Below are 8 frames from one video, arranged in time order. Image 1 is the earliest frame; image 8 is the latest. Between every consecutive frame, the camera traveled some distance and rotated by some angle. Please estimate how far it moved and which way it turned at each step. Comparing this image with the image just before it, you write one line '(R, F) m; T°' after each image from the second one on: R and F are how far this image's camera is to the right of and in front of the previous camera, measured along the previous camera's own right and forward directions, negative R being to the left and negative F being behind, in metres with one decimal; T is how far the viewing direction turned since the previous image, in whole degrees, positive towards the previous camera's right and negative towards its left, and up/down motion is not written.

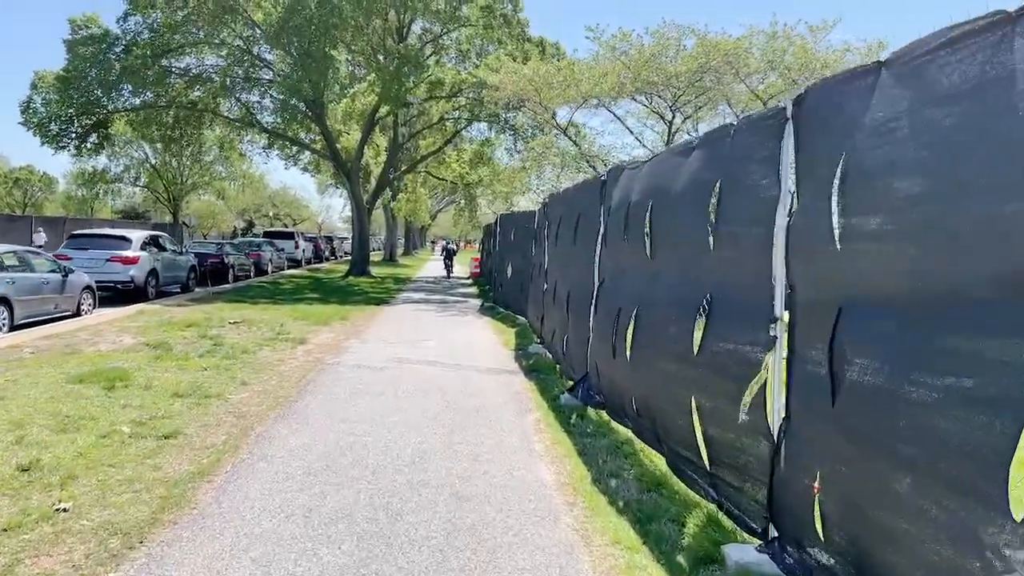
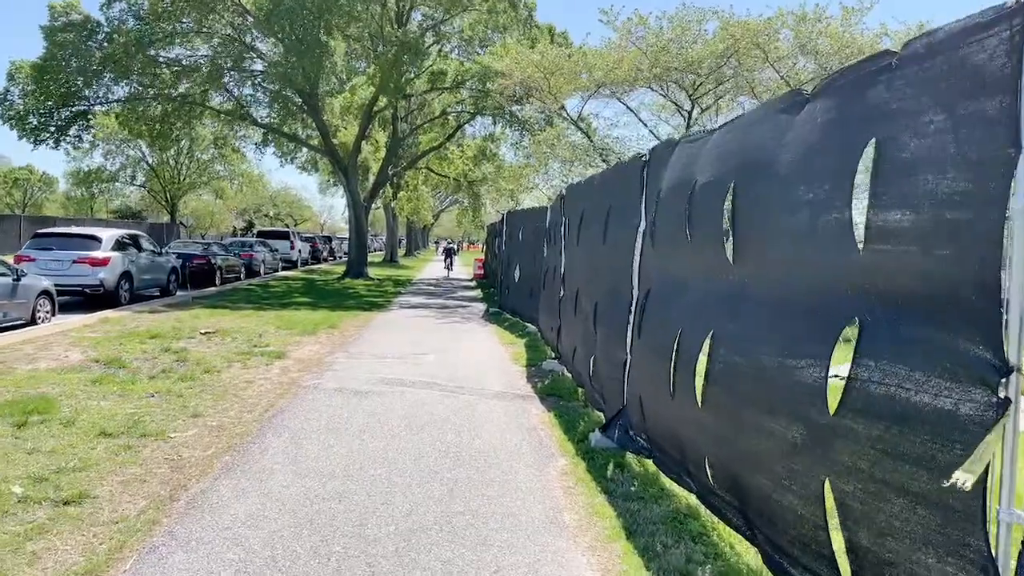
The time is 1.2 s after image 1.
(-0.1, +1.6) m; 0°
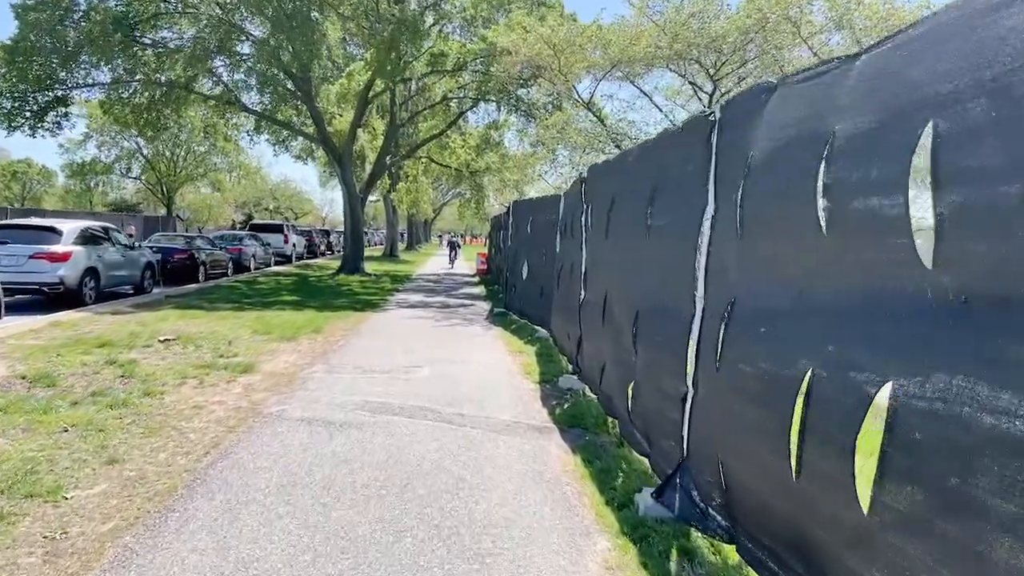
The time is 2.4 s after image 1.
(-0.1, +1.7) m; 0°
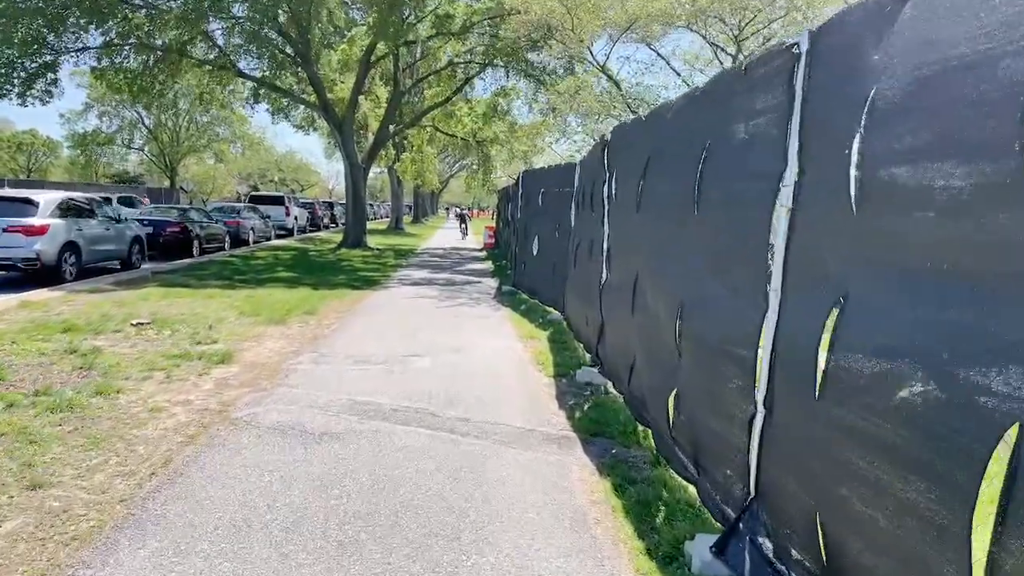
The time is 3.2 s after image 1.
(0.0, +1.0) m; -1°
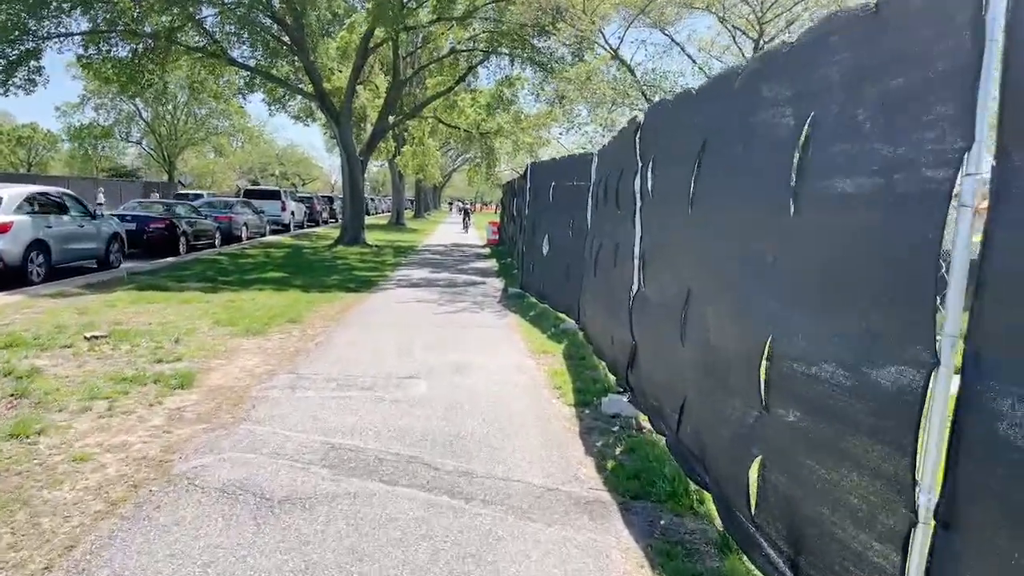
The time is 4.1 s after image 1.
(-0.1, +1.2) m; 0°
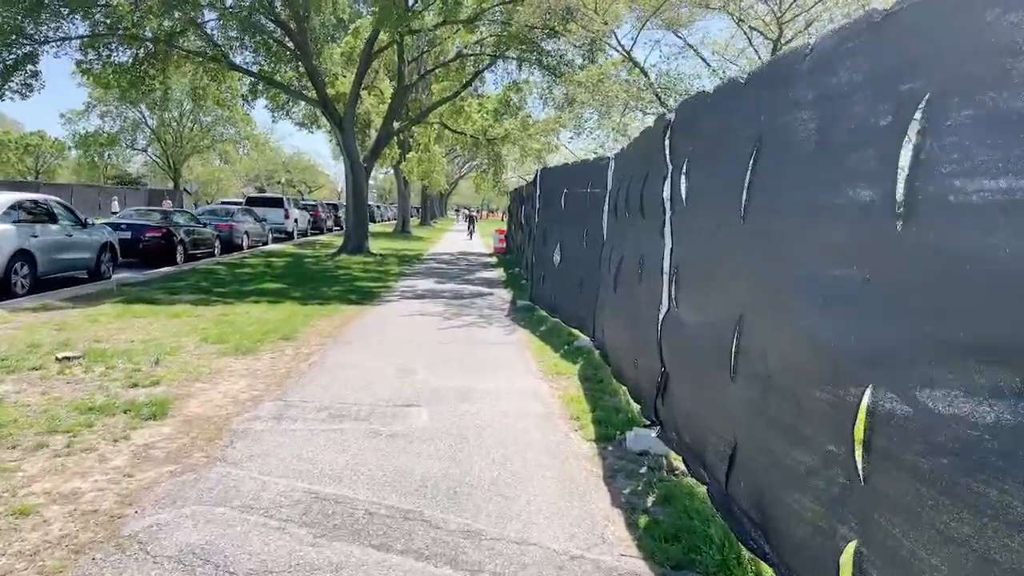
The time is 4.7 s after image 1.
(0.0, +0.7) m; 0°
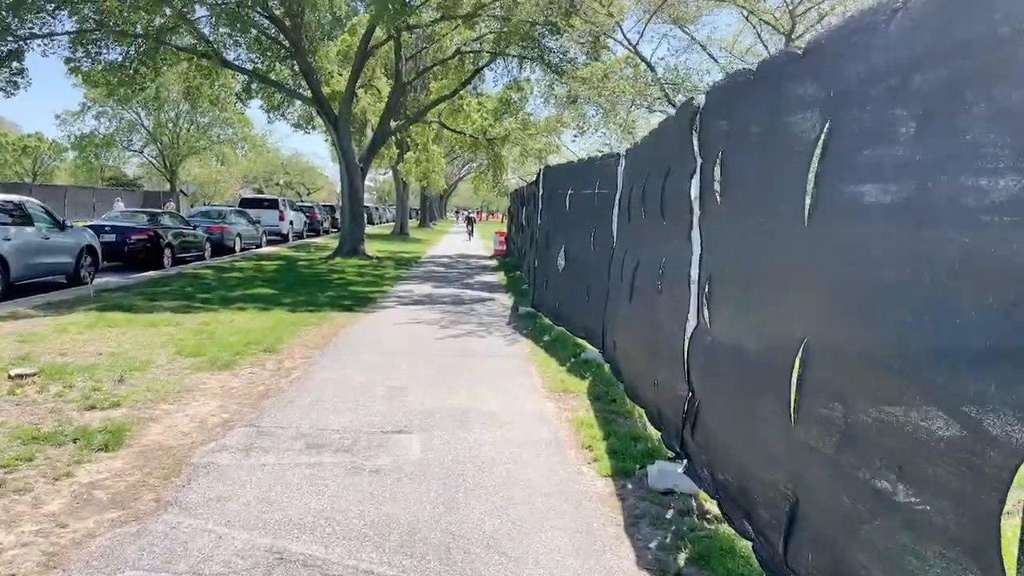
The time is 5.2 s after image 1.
(0.0, +0.7) m; 0°
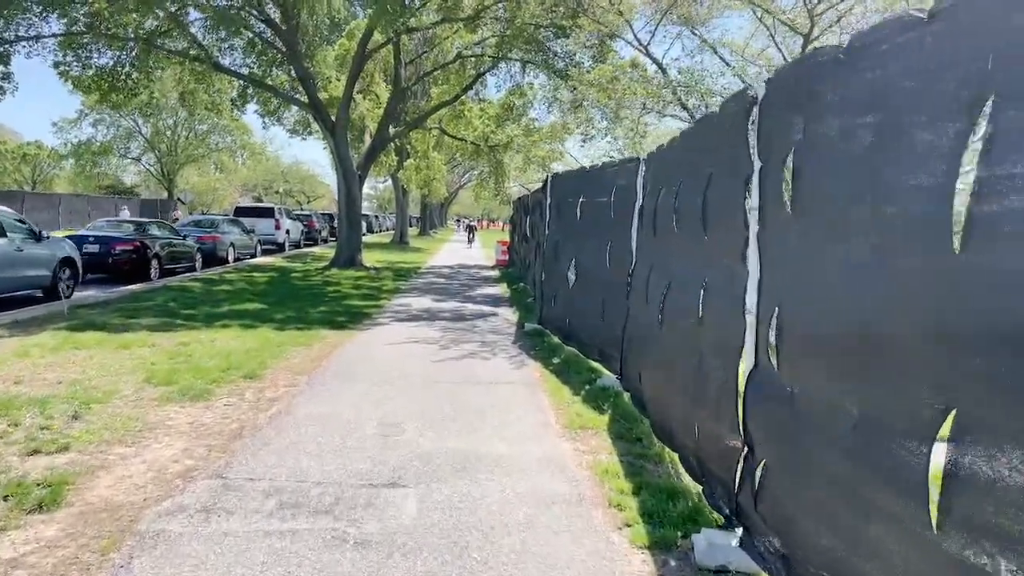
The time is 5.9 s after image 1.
(-0.1, +0.8) m; 0°
